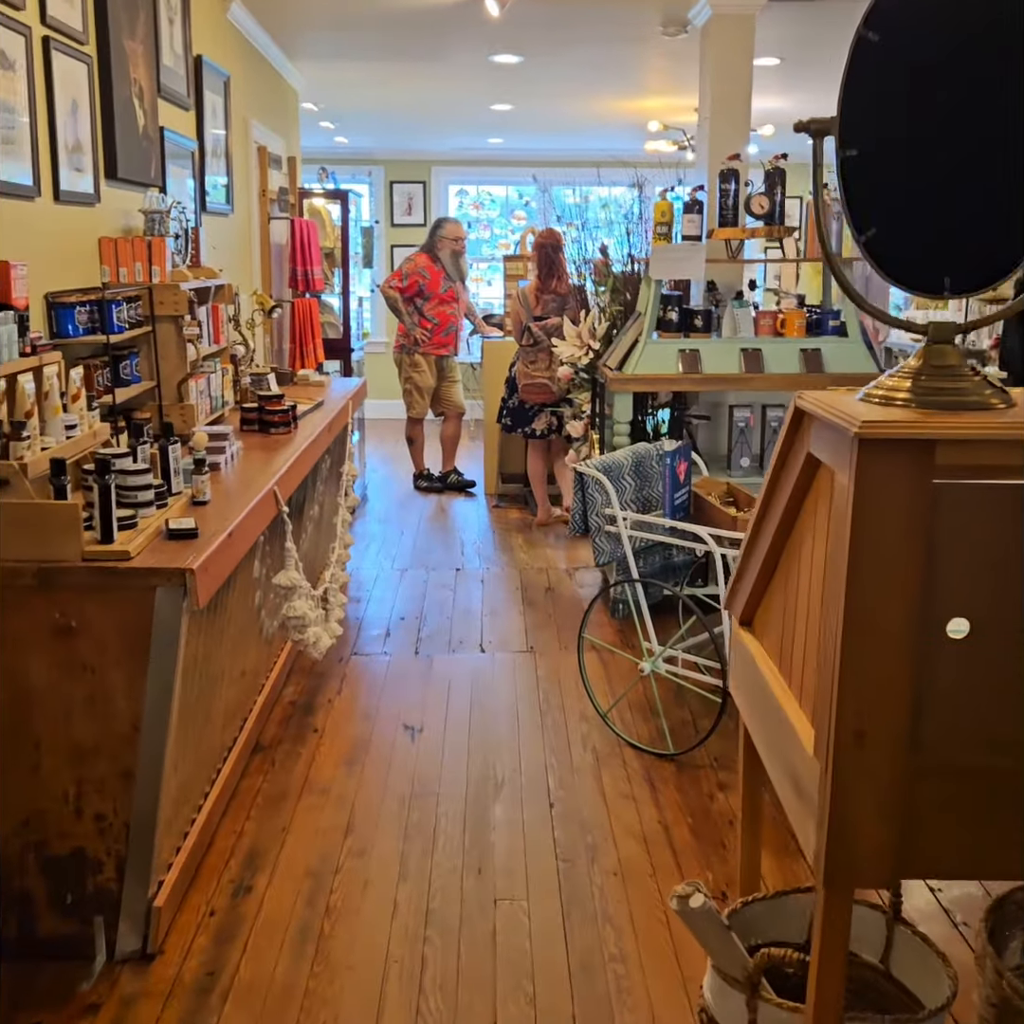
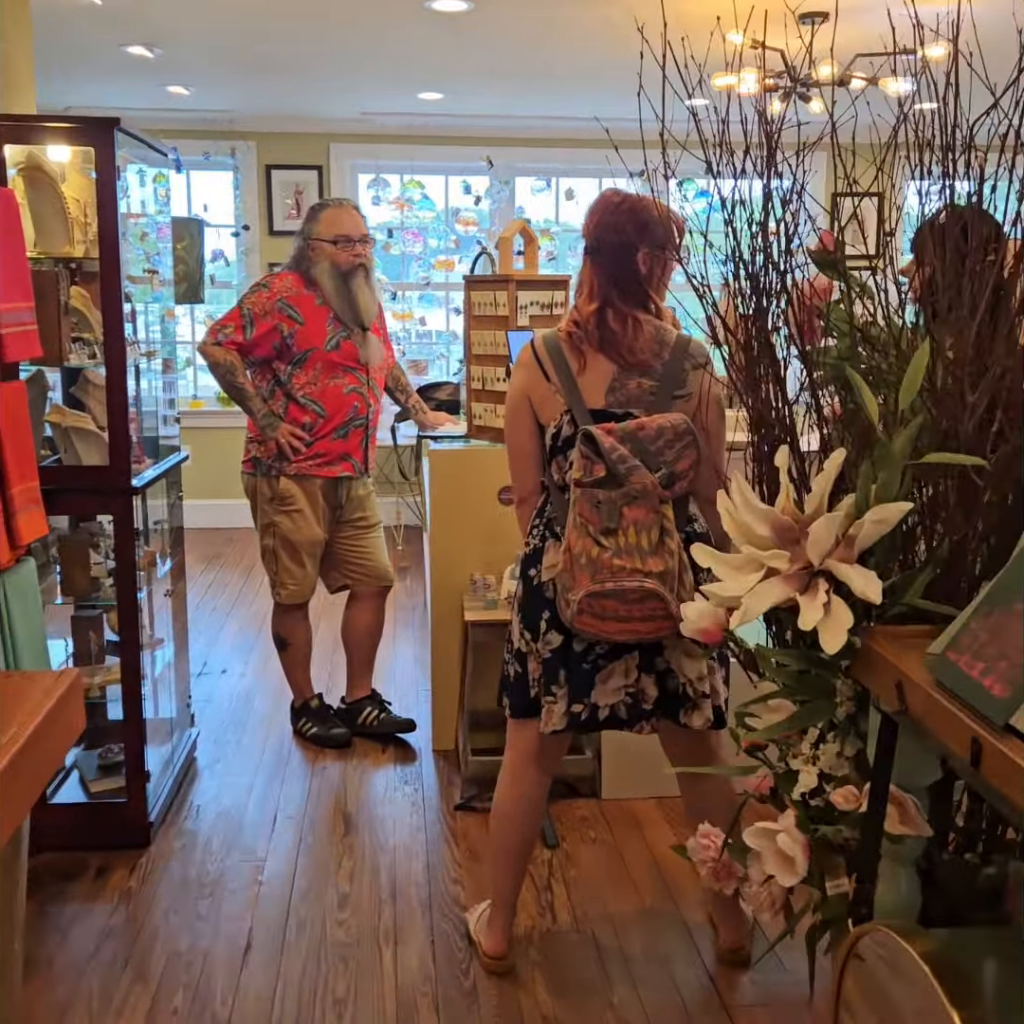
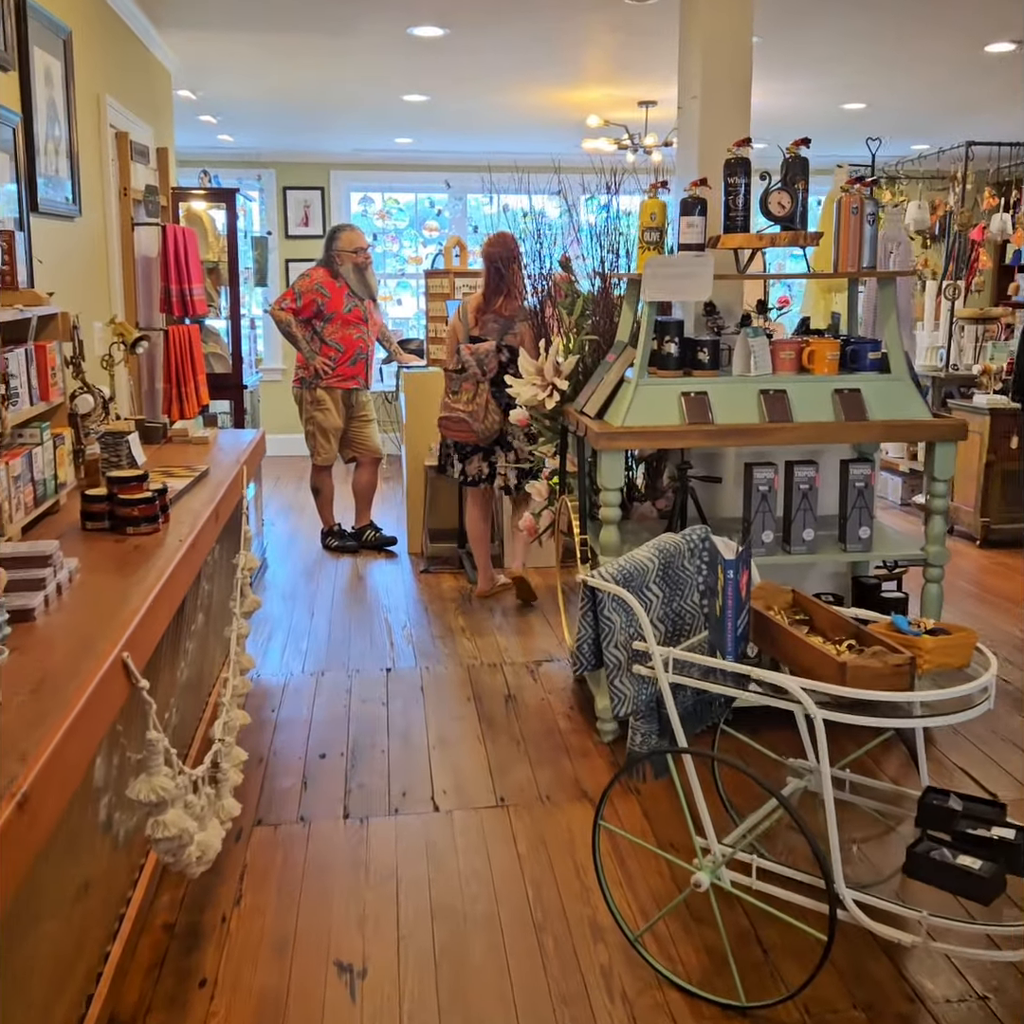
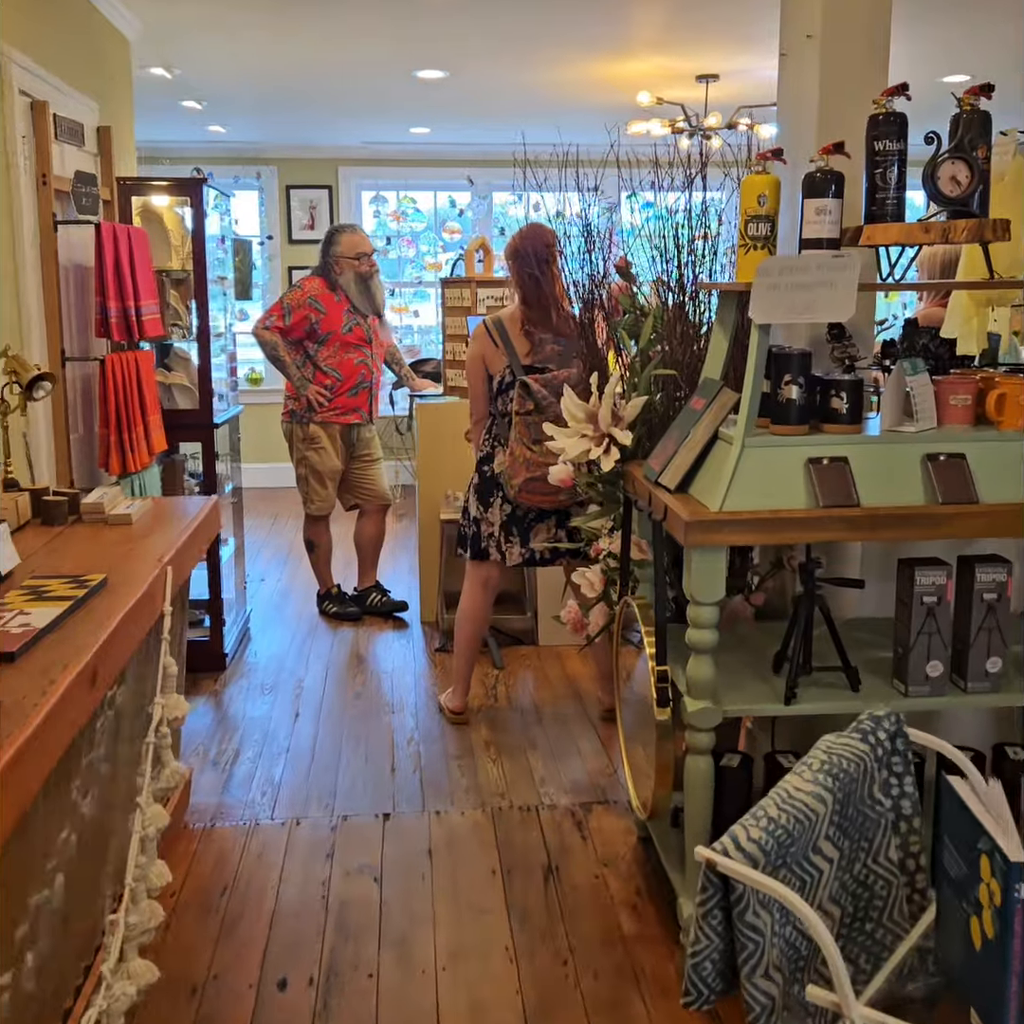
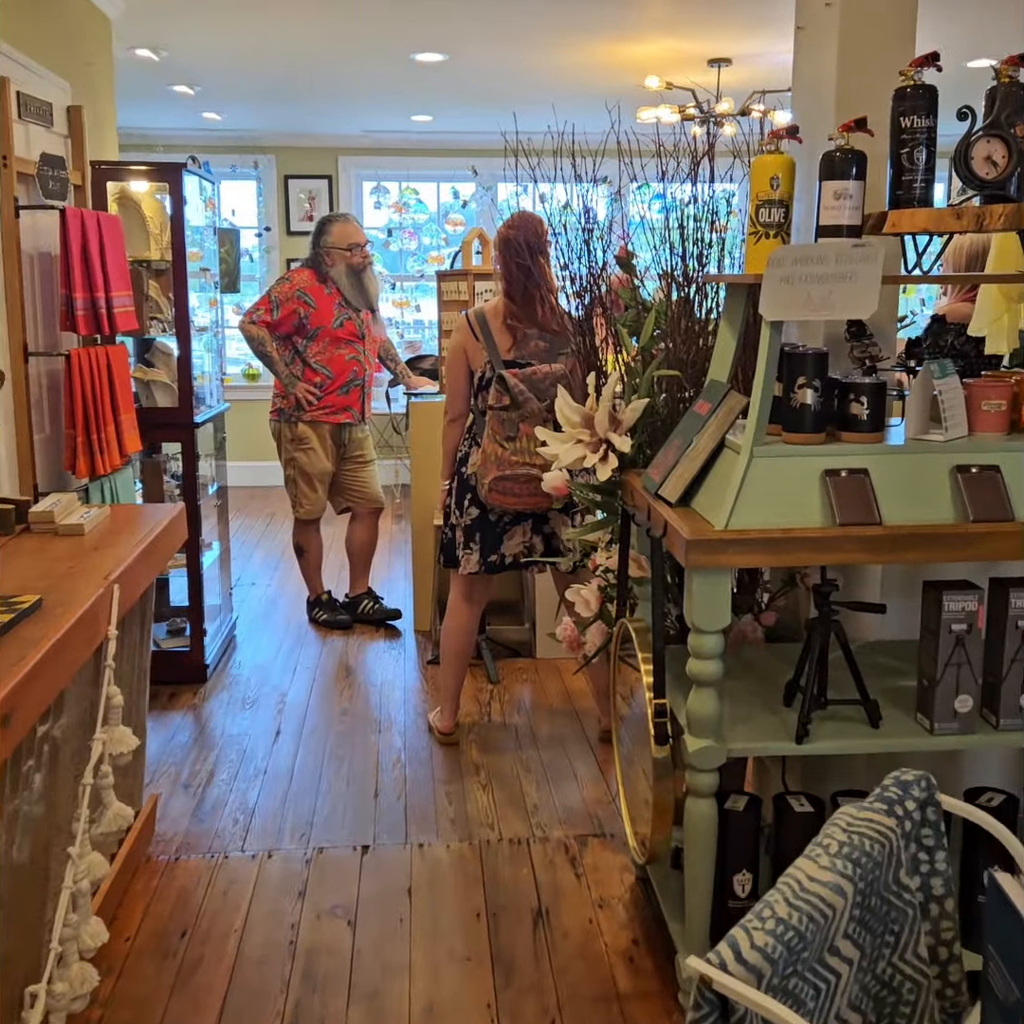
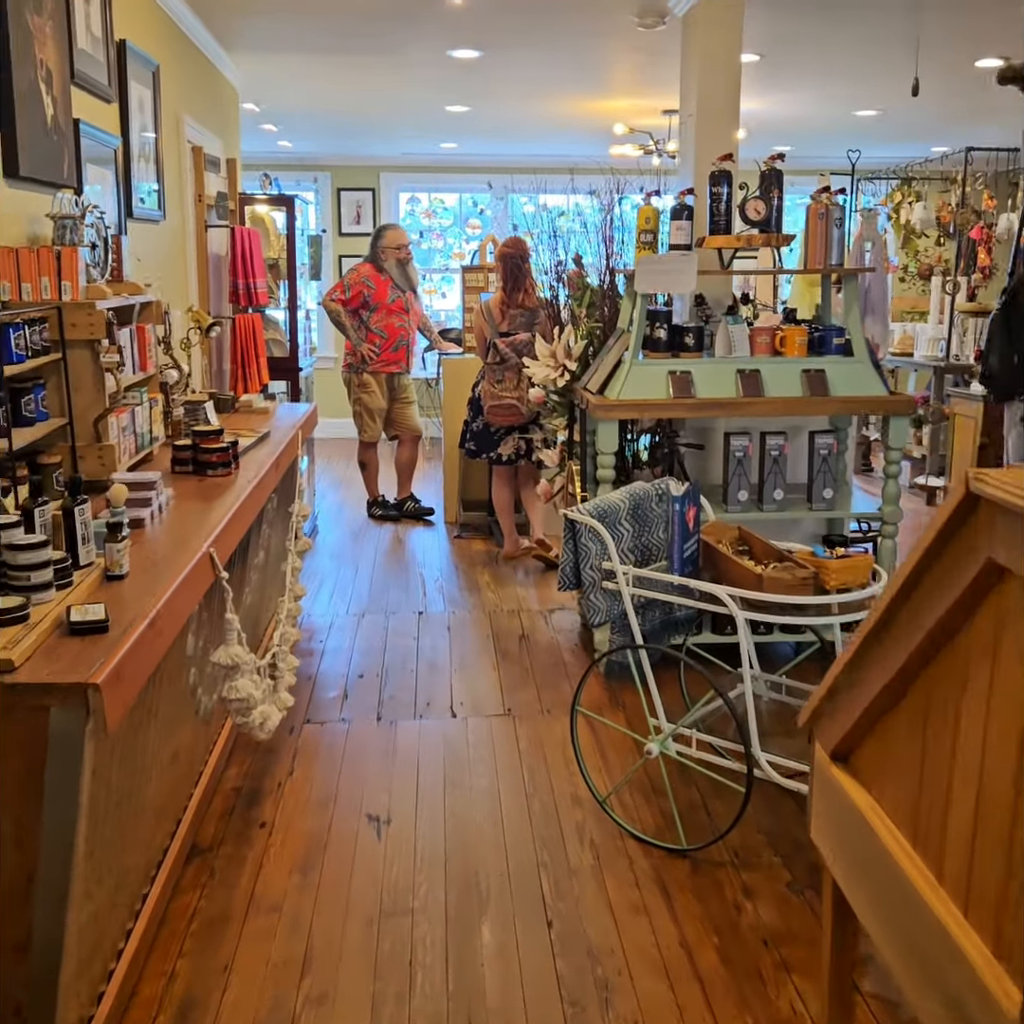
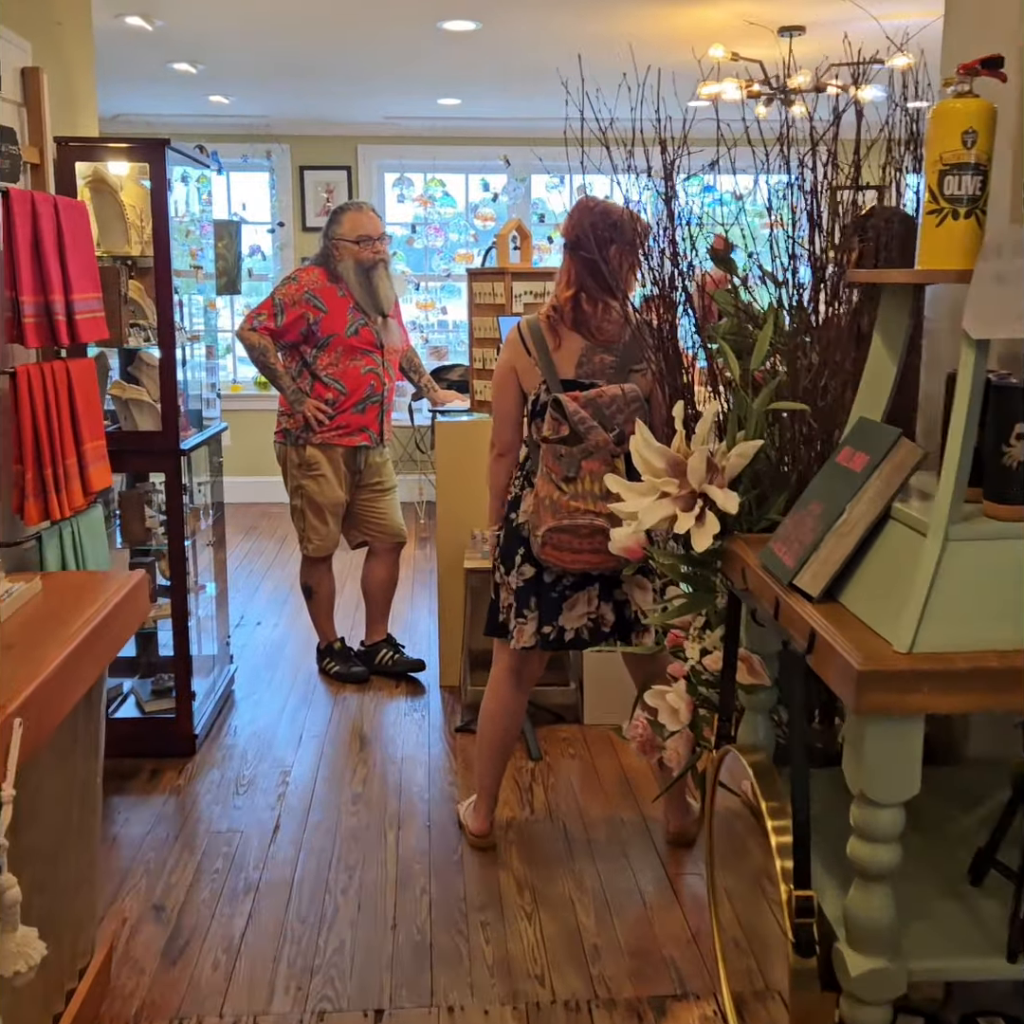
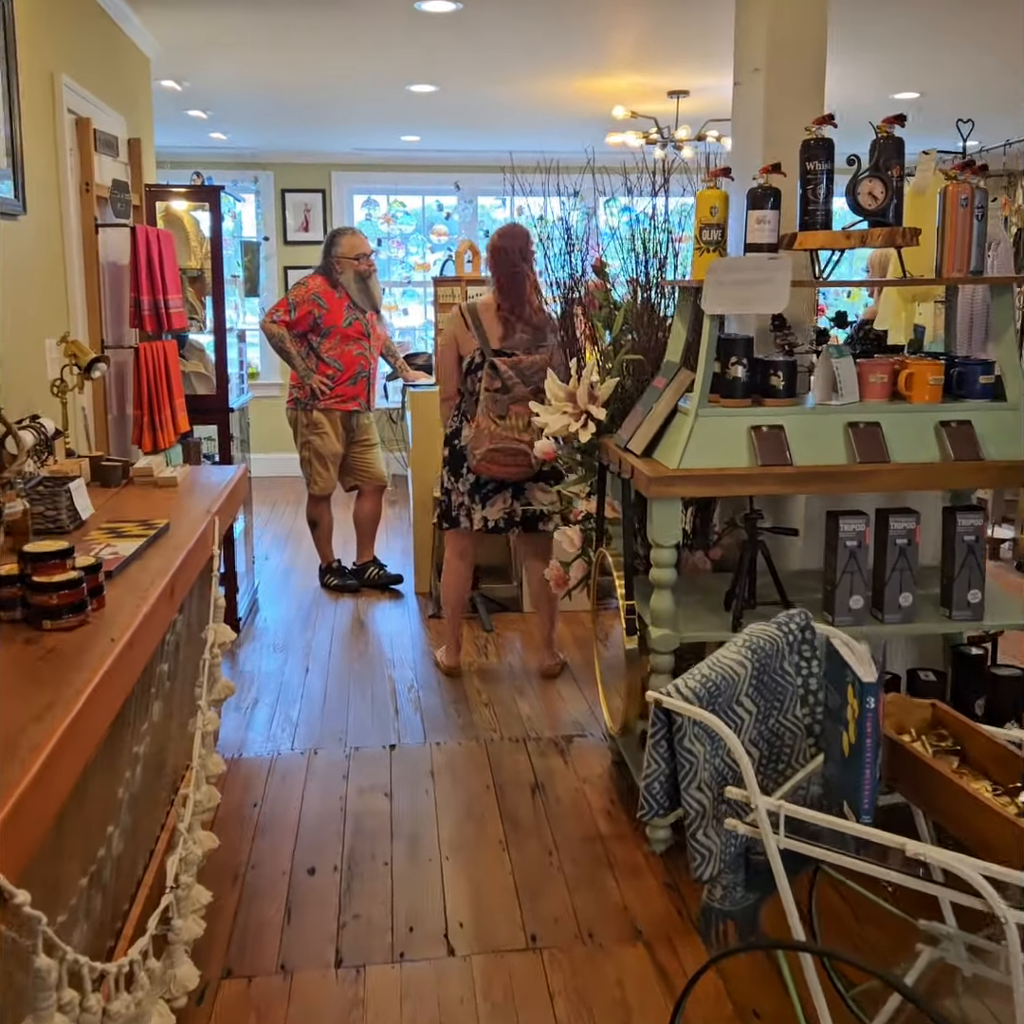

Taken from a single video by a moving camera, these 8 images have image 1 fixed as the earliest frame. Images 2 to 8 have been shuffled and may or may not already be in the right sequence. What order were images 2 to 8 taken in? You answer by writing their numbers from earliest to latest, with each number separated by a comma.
6, 3, 8, 4, 5, 7, 2
